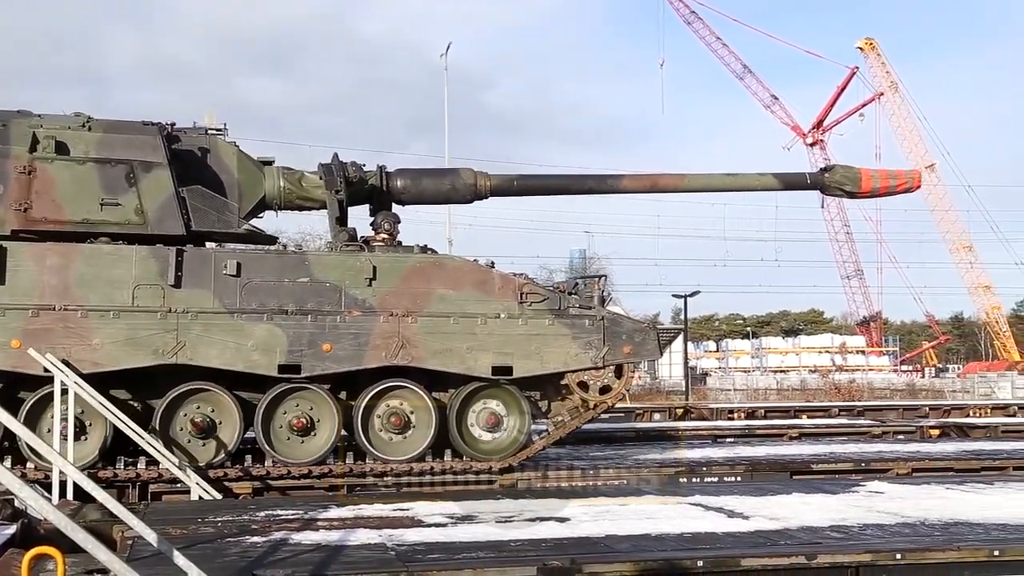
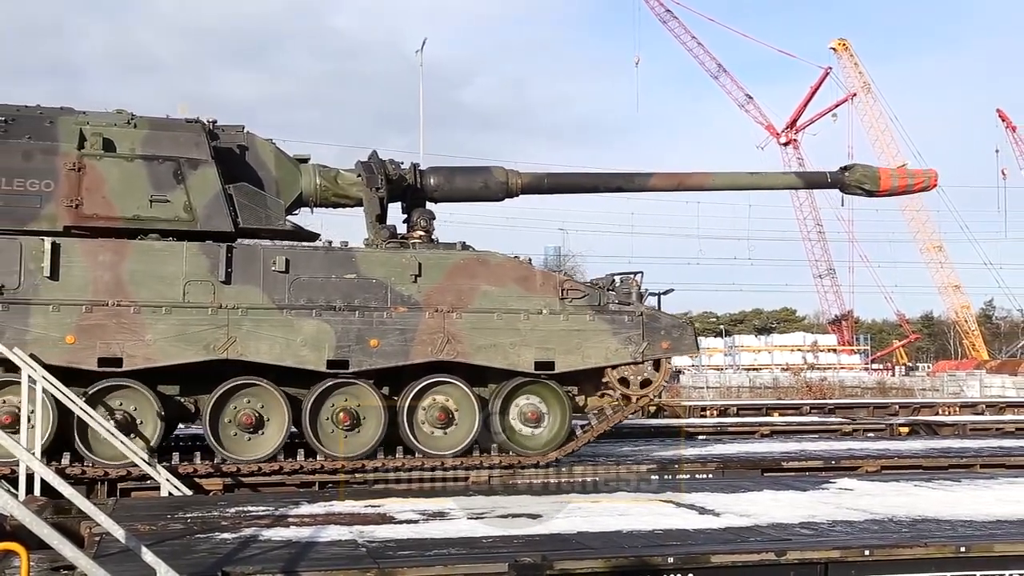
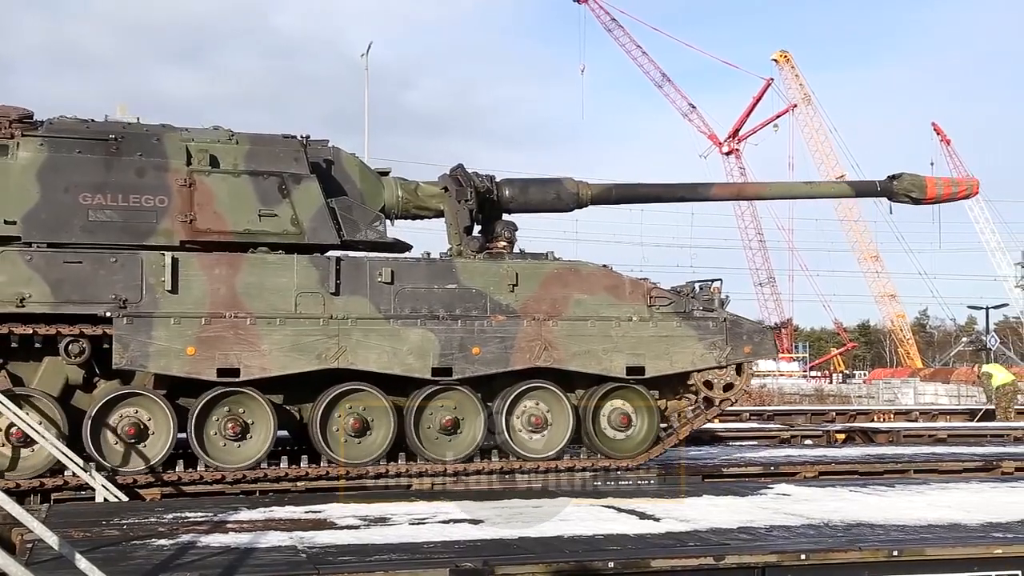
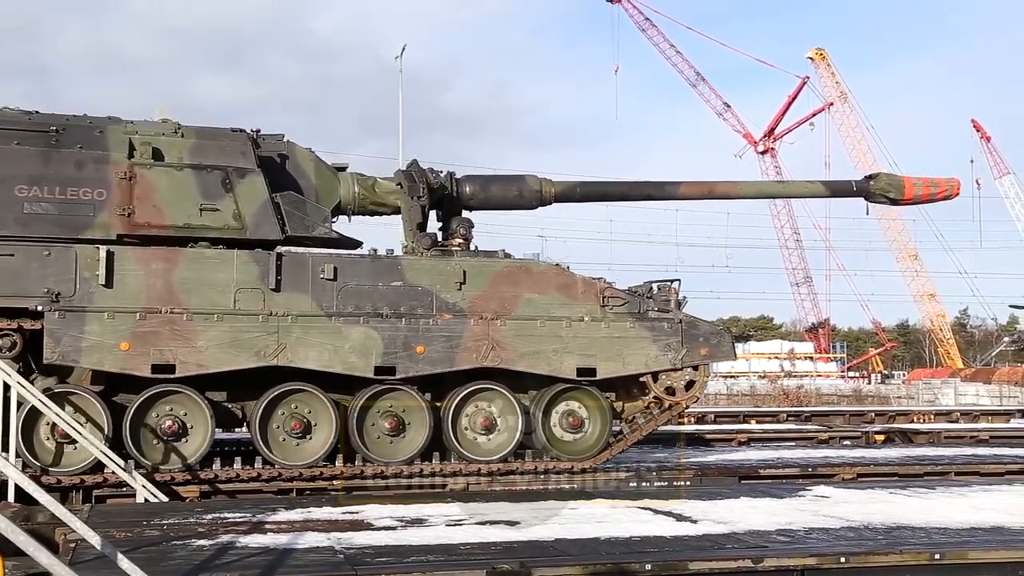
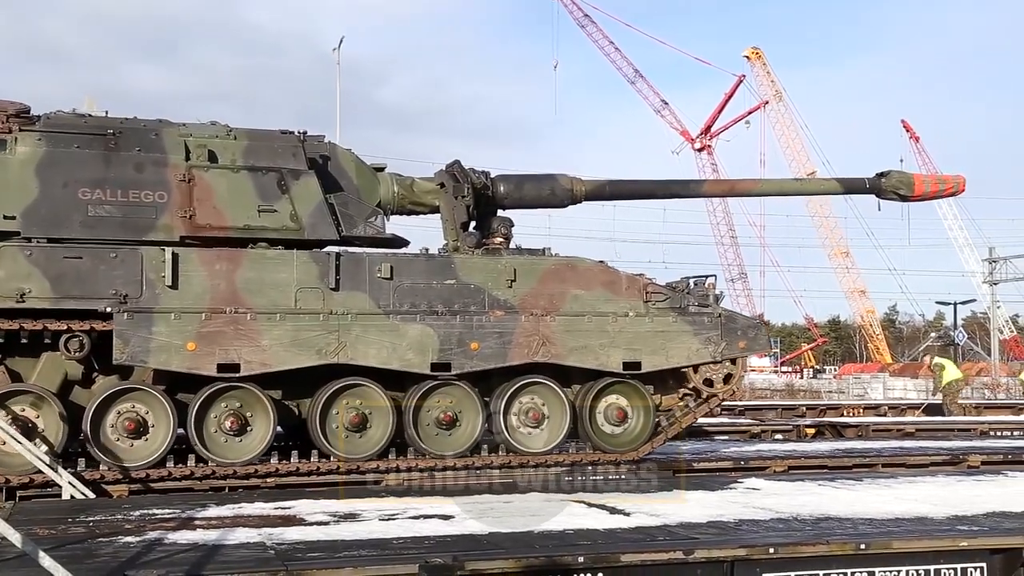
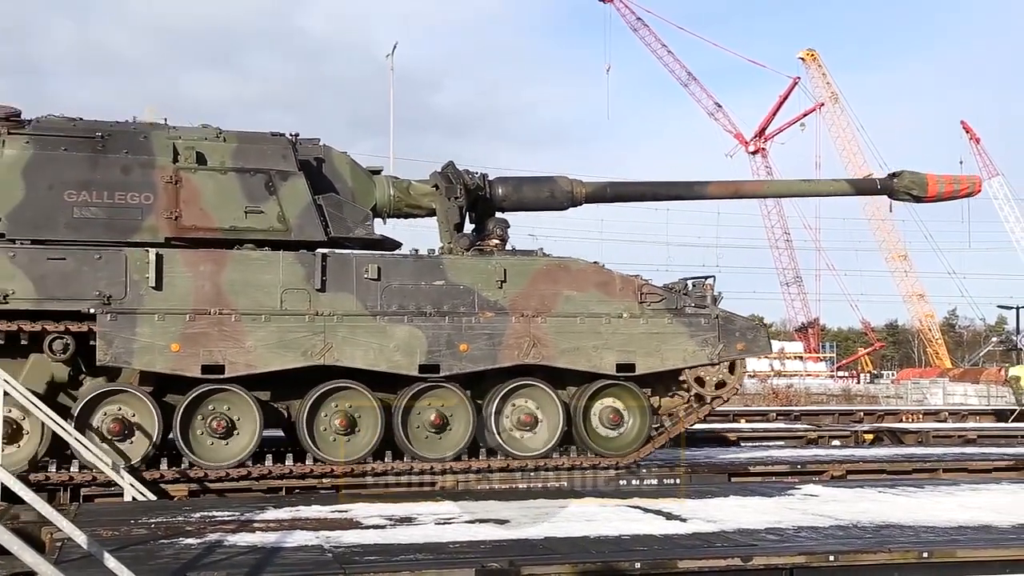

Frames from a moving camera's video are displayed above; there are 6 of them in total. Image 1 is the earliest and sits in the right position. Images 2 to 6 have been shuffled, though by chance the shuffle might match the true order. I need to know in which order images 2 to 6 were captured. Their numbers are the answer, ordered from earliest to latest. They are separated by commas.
2, 4, 6, 3, 5
